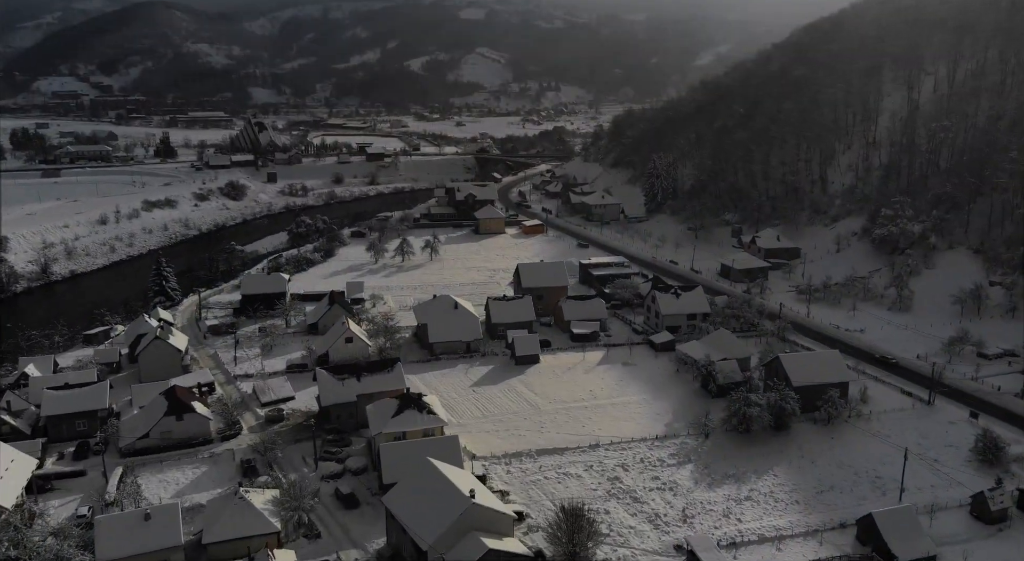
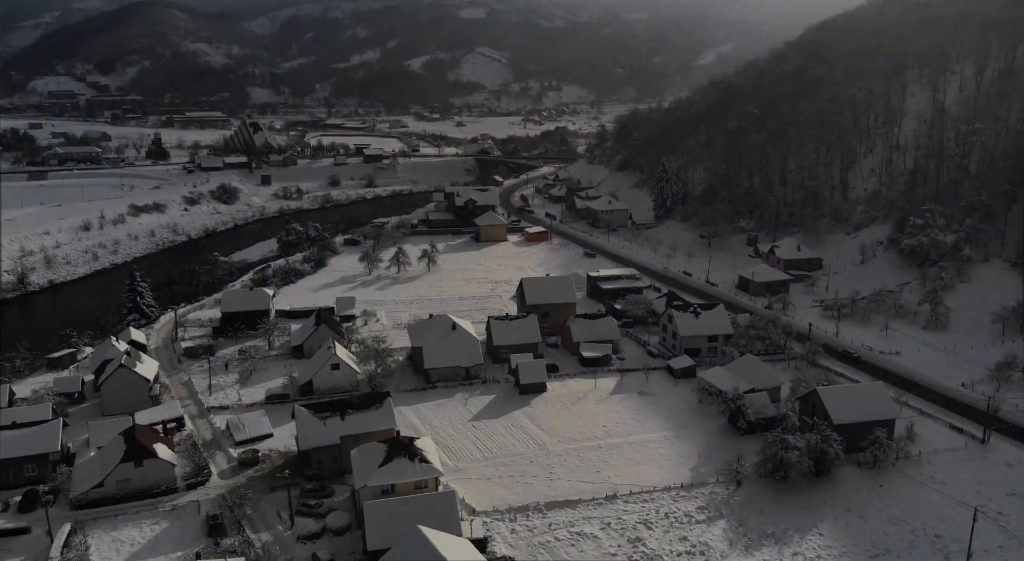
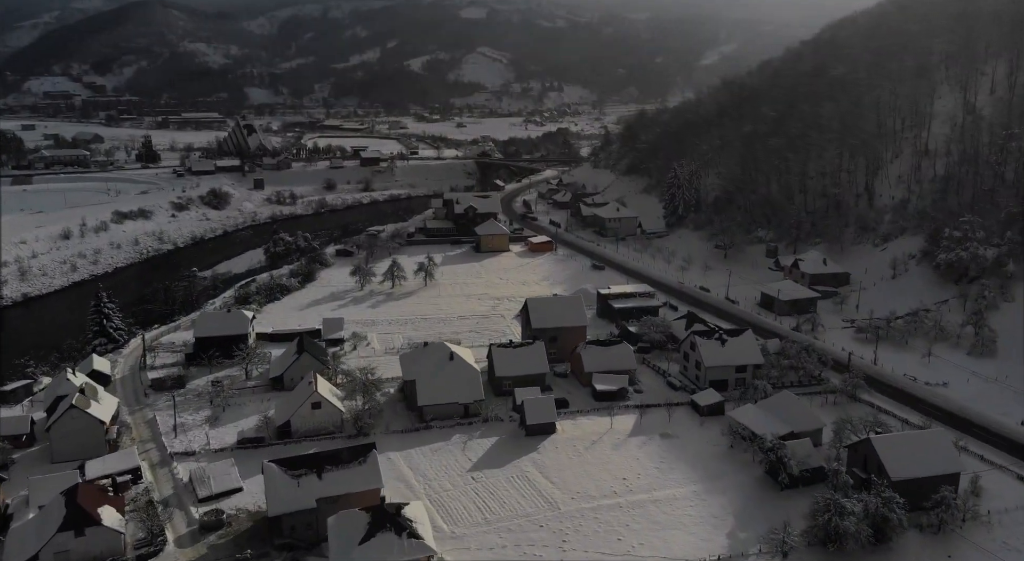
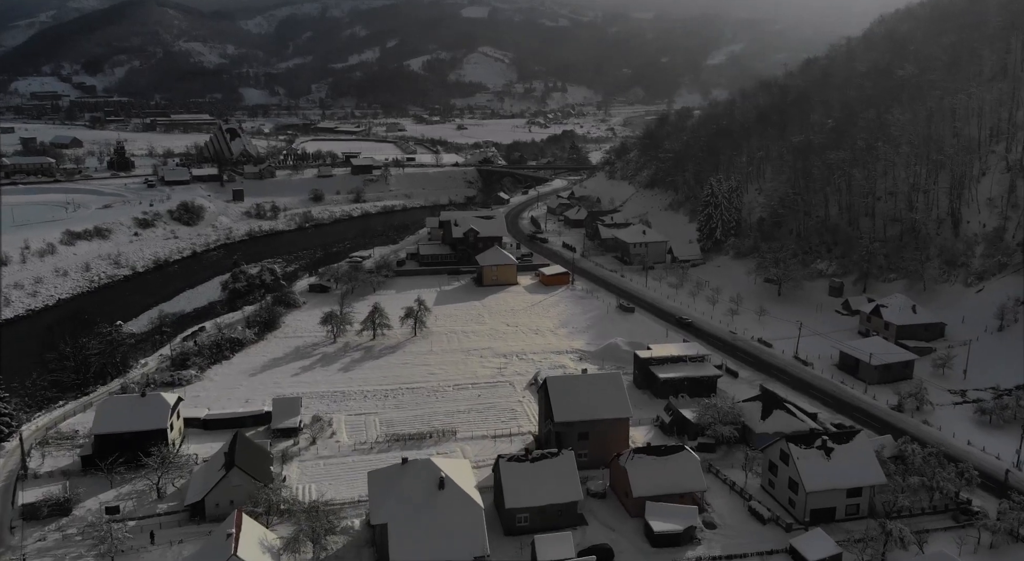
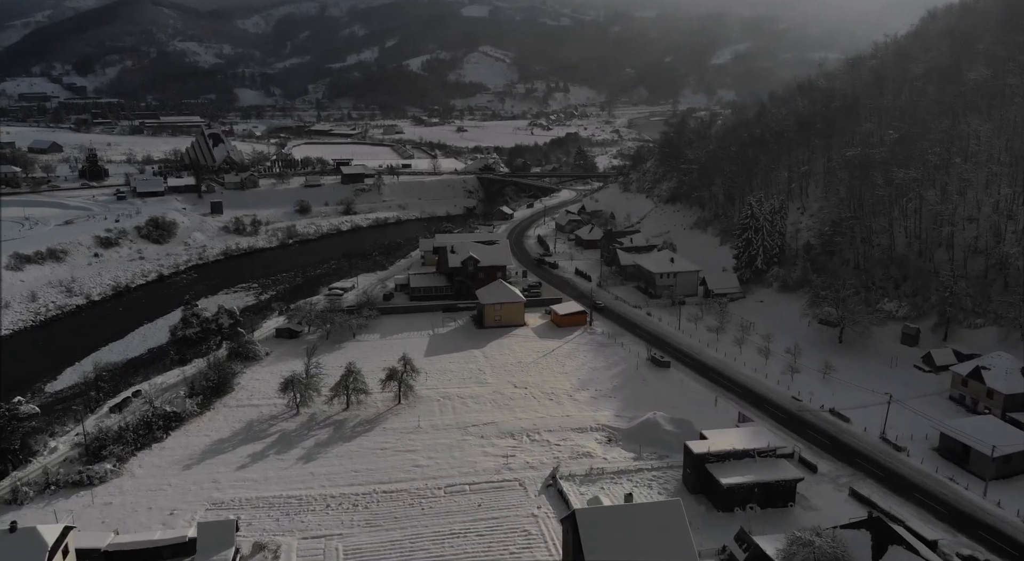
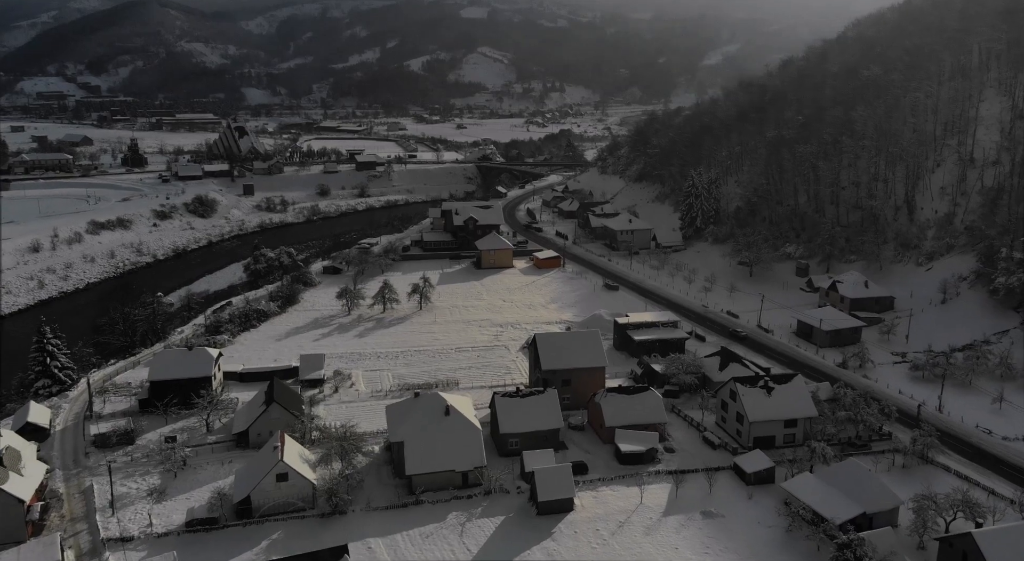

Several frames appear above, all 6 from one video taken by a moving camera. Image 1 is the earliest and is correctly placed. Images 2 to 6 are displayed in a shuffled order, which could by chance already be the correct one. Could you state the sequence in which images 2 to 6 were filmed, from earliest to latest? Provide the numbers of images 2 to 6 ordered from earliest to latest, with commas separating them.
2, 3, 6, 4, 5
